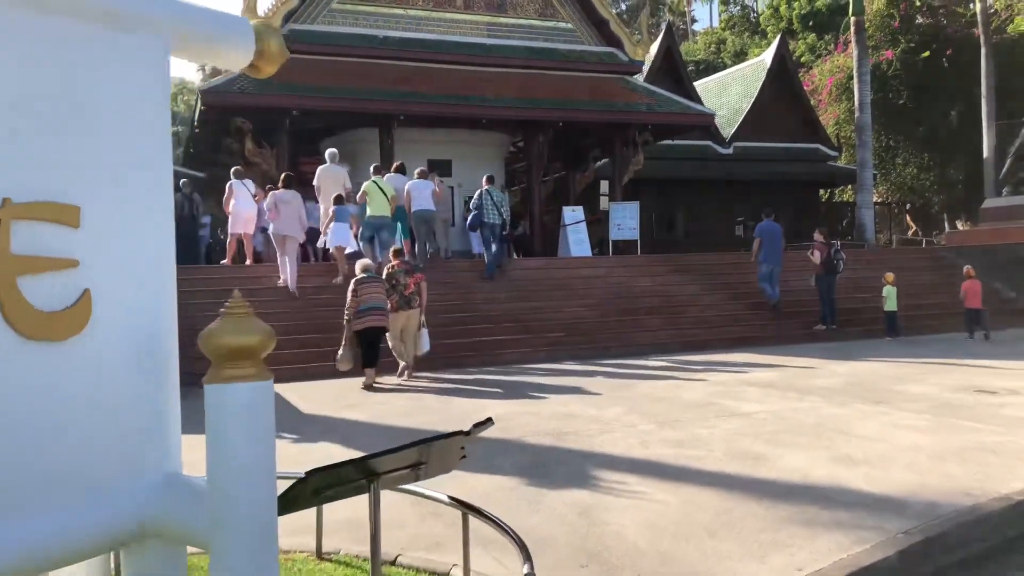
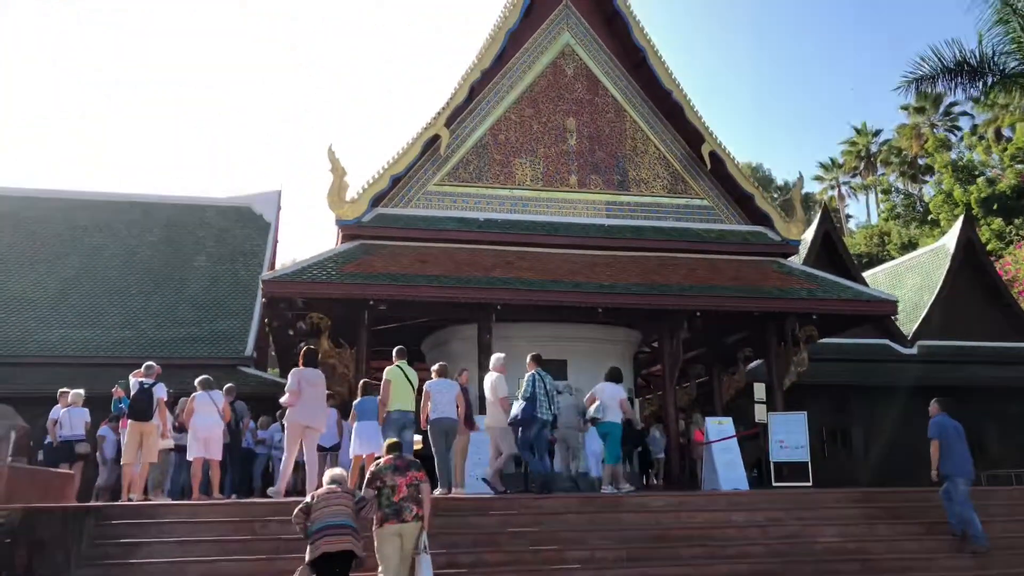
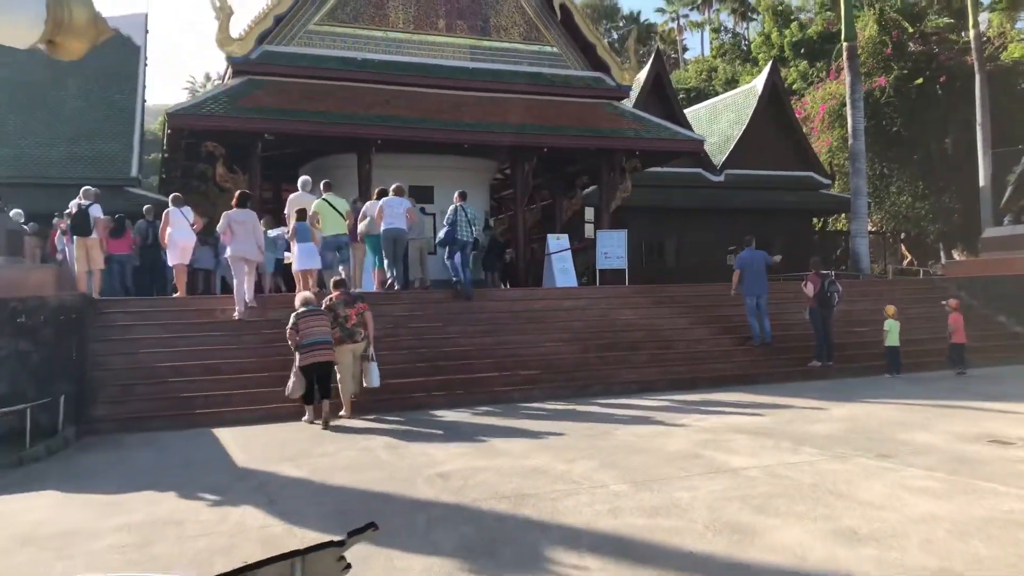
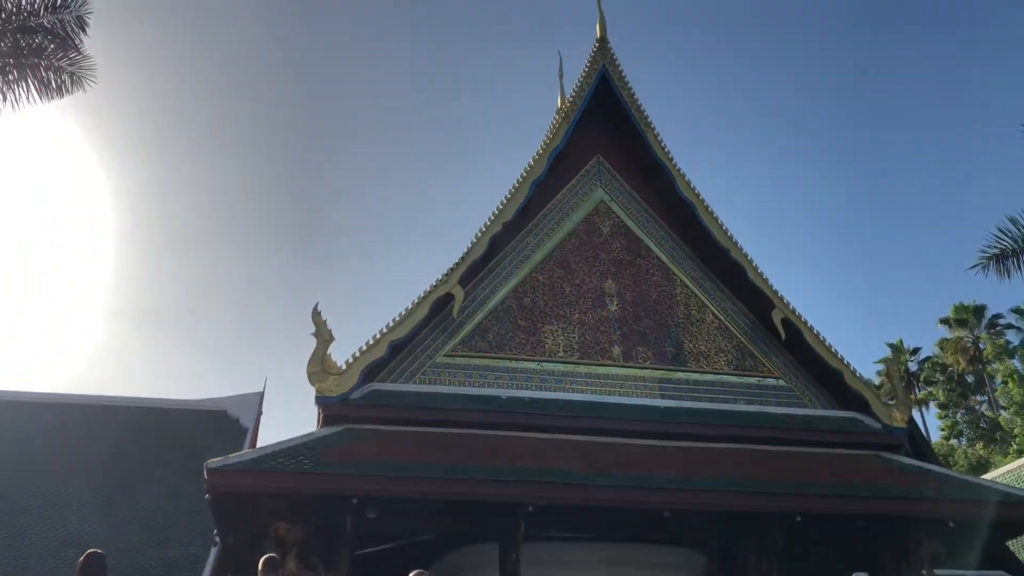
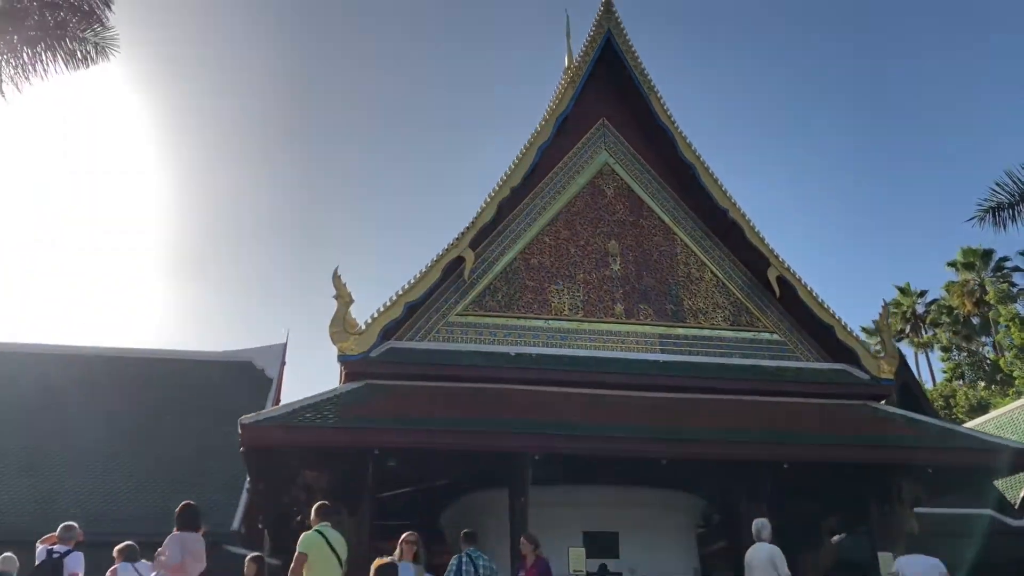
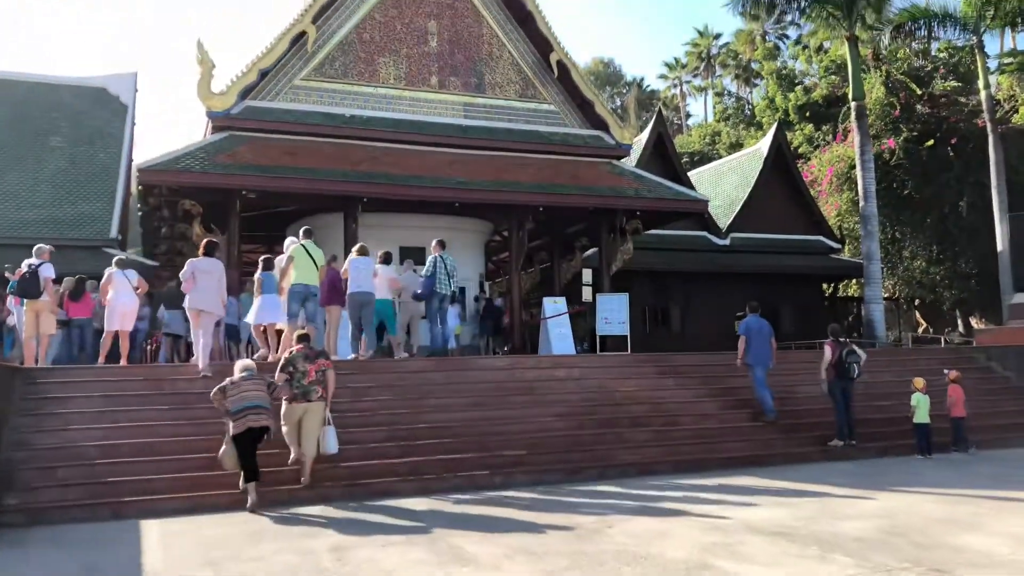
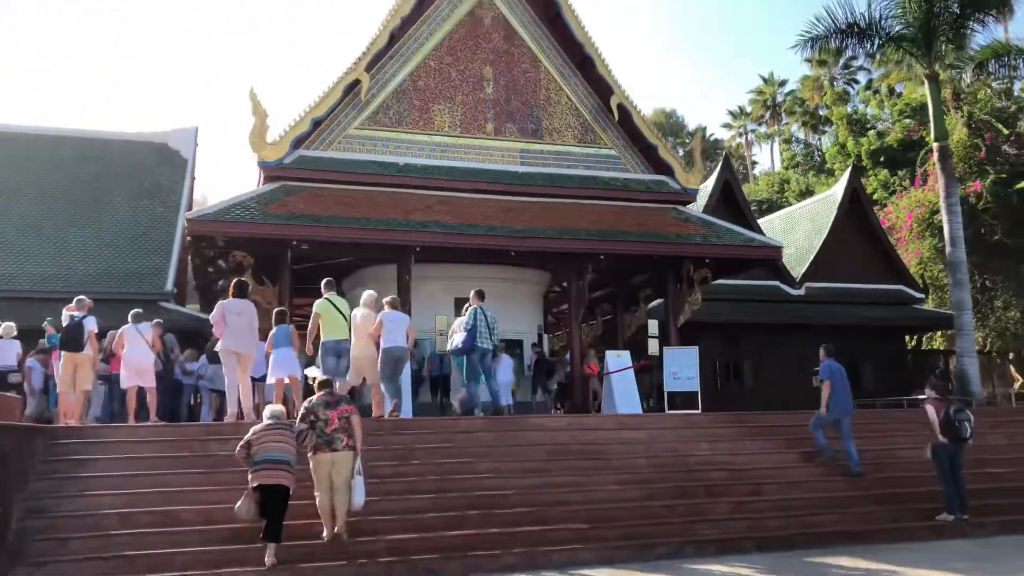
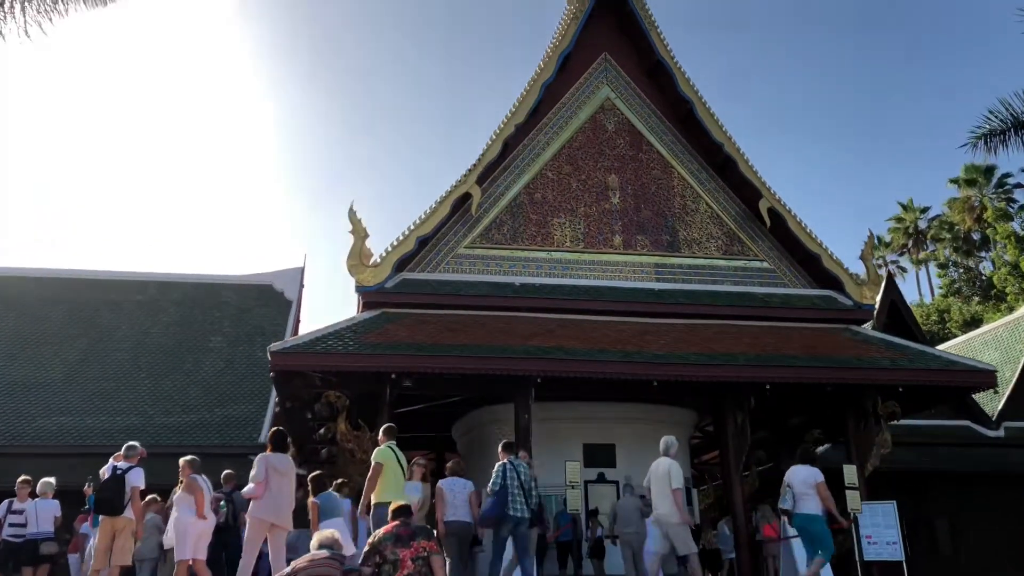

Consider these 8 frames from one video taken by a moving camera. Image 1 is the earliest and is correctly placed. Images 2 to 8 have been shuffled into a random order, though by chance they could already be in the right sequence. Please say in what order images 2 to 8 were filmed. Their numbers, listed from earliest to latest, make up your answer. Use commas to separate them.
3, 6, 7, 2, 8, 5, 4
